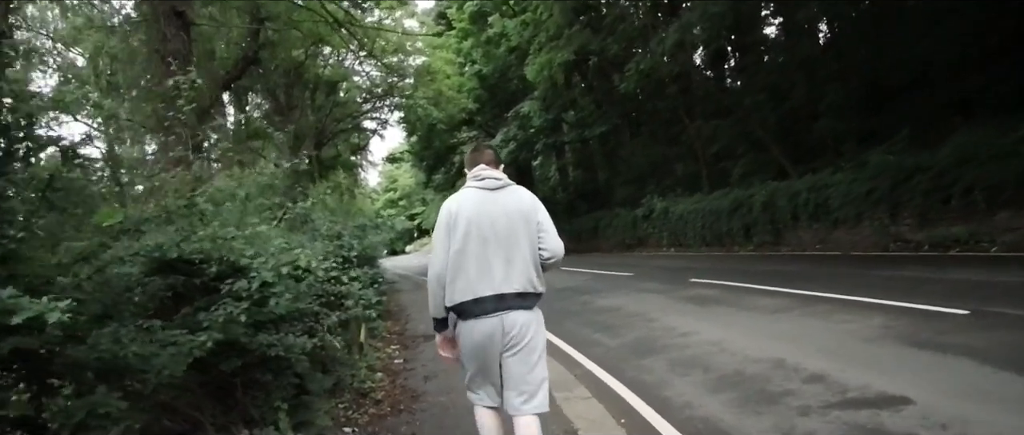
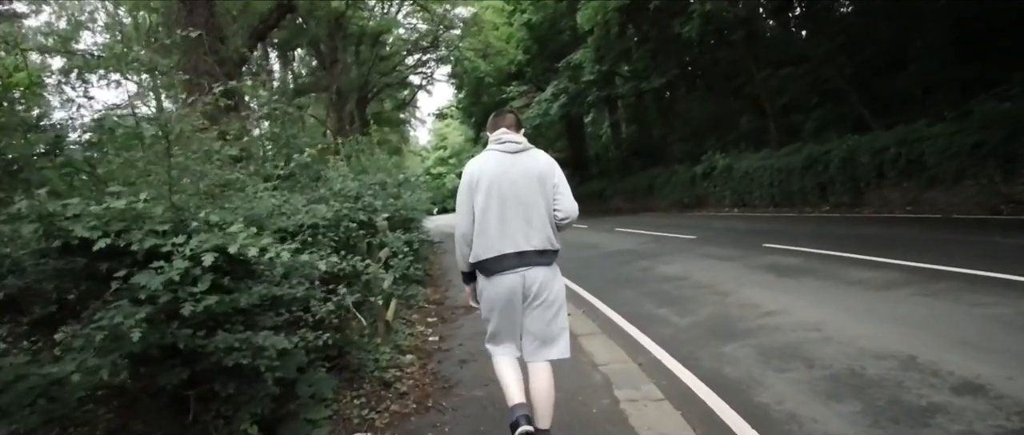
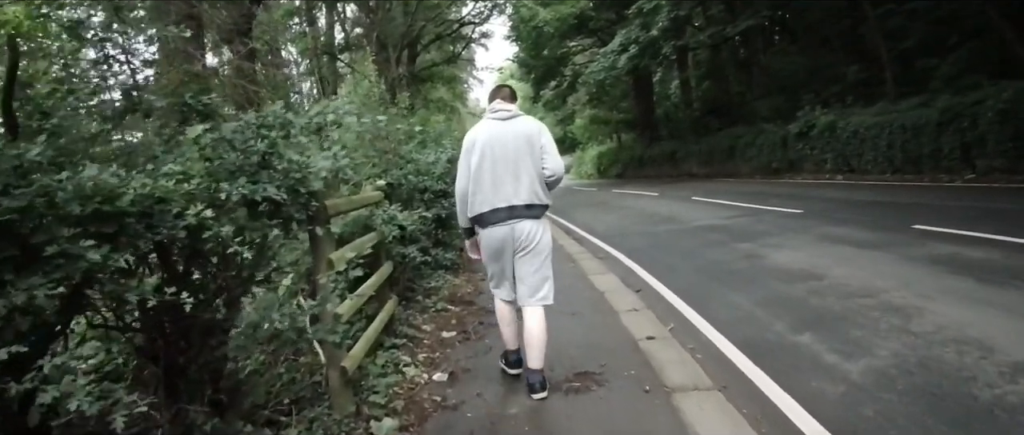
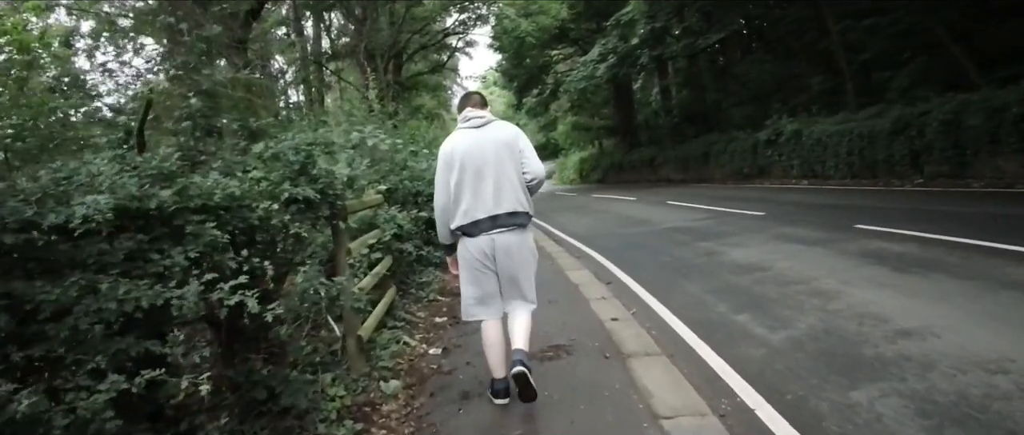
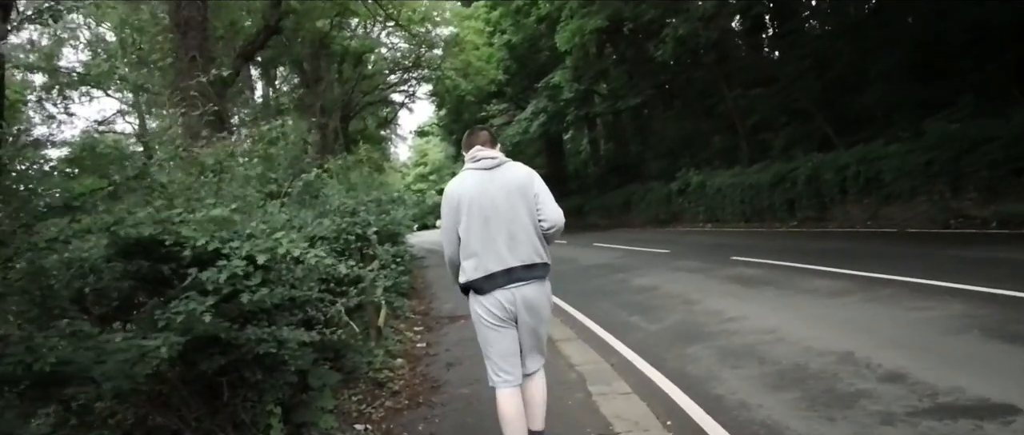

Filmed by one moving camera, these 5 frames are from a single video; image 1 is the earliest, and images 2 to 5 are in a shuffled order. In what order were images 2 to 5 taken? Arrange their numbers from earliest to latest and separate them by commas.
5, 2, 4, 3
